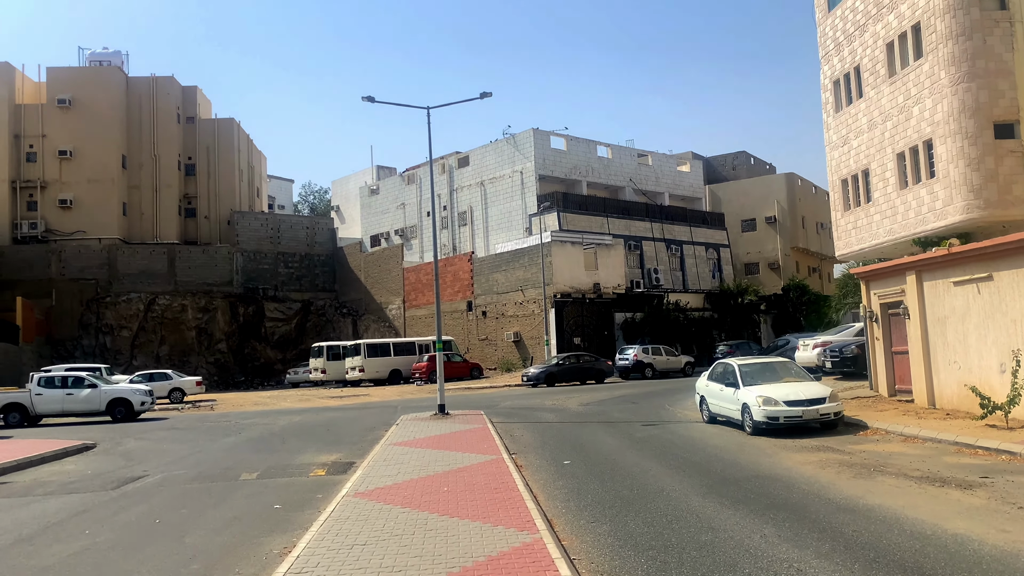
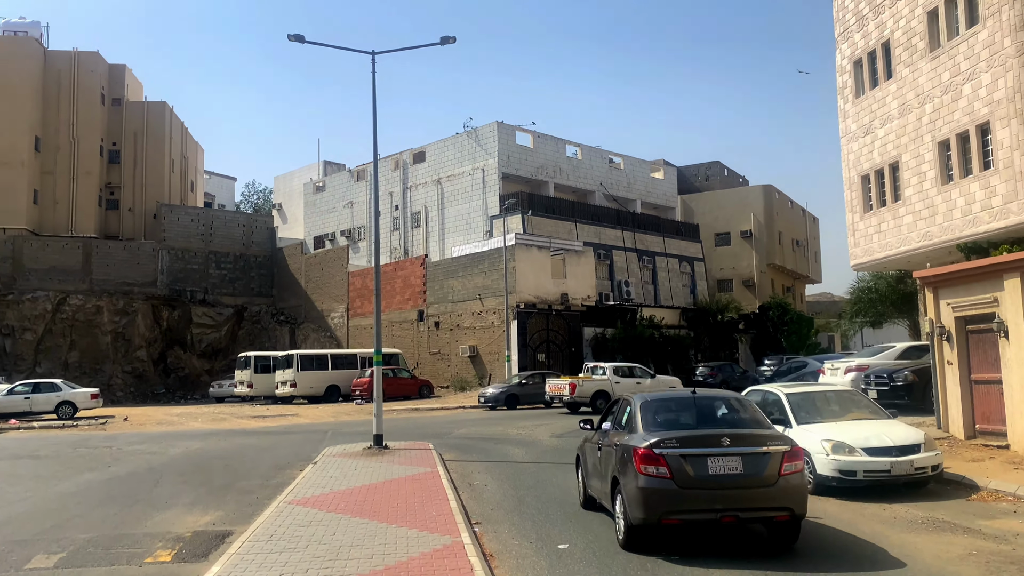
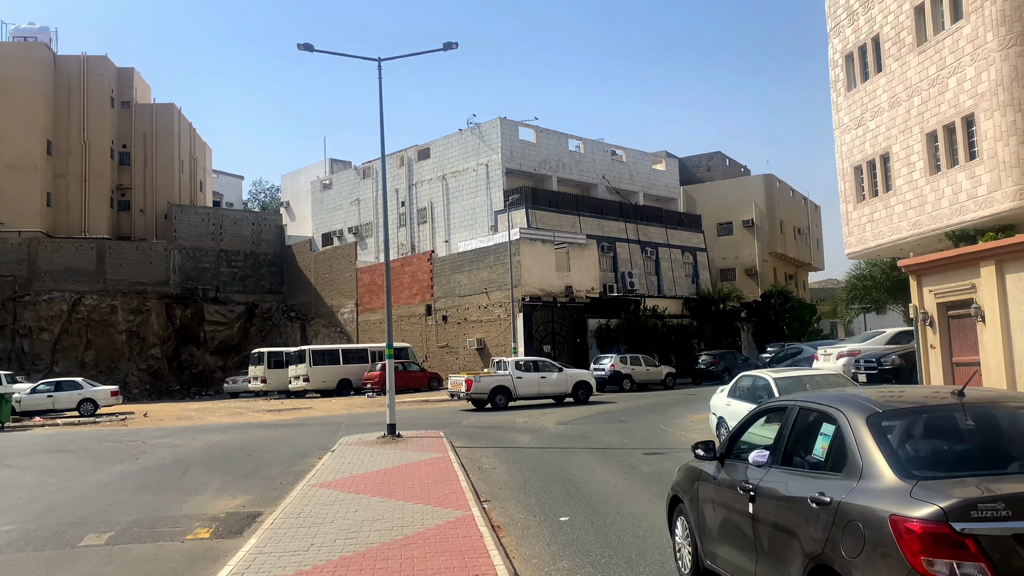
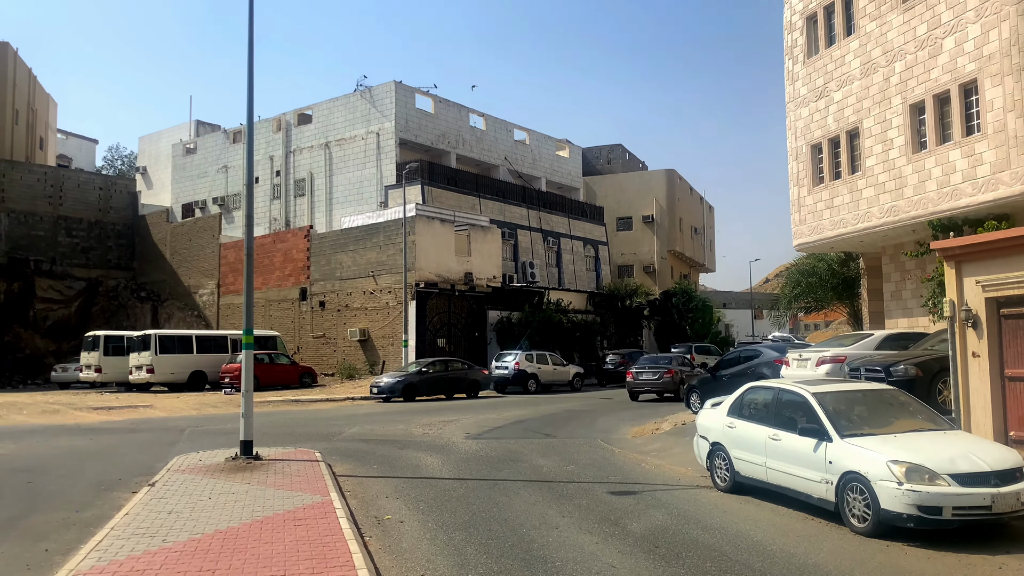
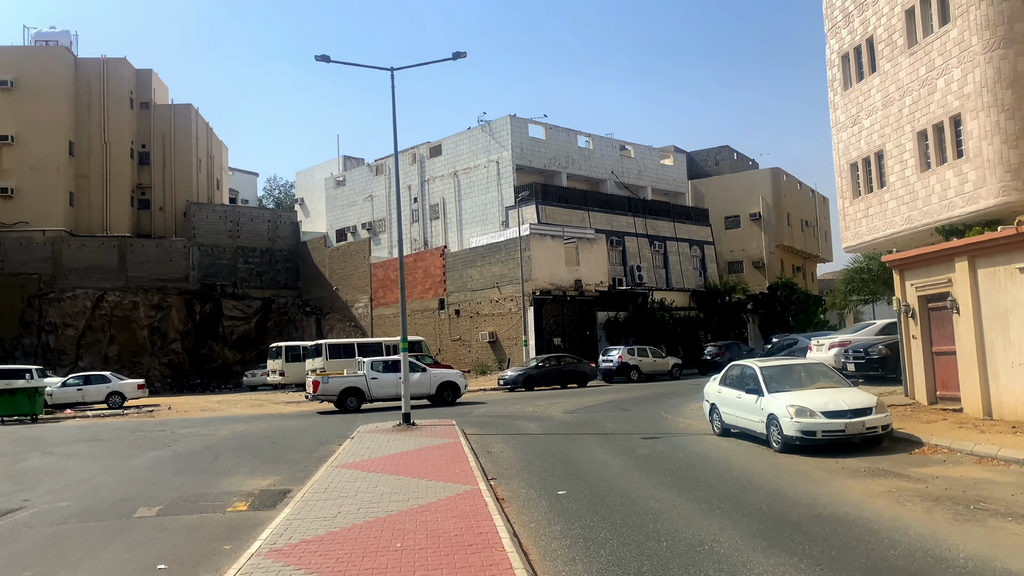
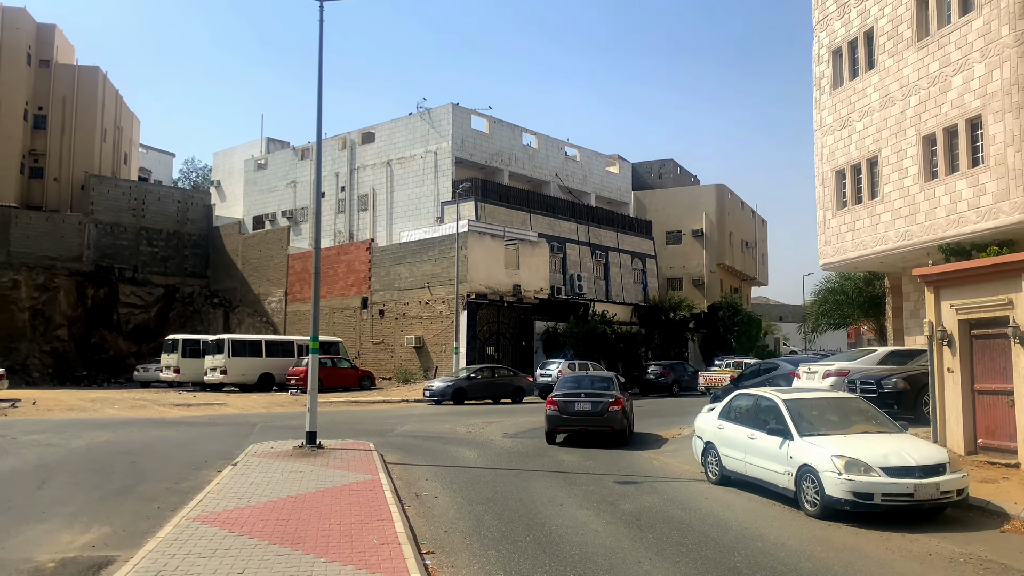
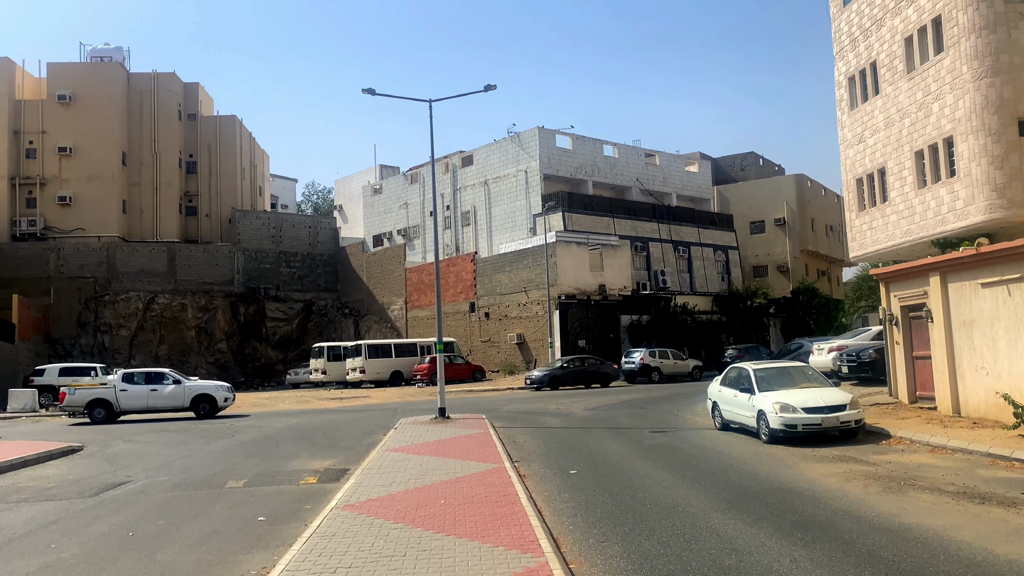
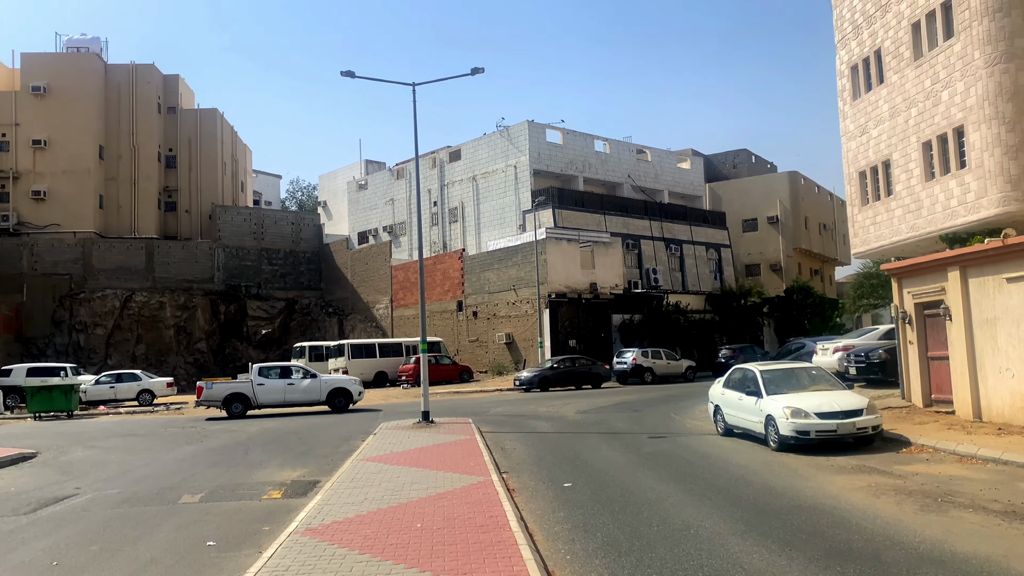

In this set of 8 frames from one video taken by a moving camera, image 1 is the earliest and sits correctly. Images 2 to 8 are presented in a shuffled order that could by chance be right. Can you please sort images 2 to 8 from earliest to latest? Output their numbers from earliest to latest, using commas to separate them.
7, 8, 5, 3, 2, 6, 4
